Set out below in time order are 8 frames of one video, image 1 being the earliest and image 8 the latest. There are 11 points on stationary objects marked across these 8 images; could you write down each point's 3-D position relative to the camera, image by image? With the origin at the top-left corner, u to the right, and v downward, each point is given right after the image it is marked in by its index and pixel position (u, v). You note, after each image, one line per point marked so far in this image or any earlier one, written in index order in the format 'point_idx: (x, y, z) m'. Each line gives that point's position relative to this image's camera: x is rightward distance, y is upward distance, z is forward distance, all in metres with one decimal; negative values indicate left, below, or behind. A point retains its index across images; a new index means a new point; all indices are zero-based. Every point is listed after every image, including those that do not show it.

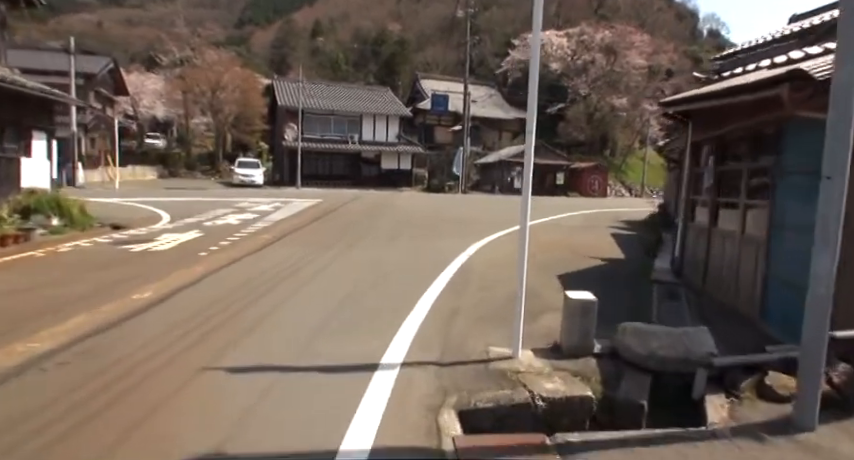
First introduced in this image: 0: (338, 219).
0: (-2.6, +0.2, +14.8) m
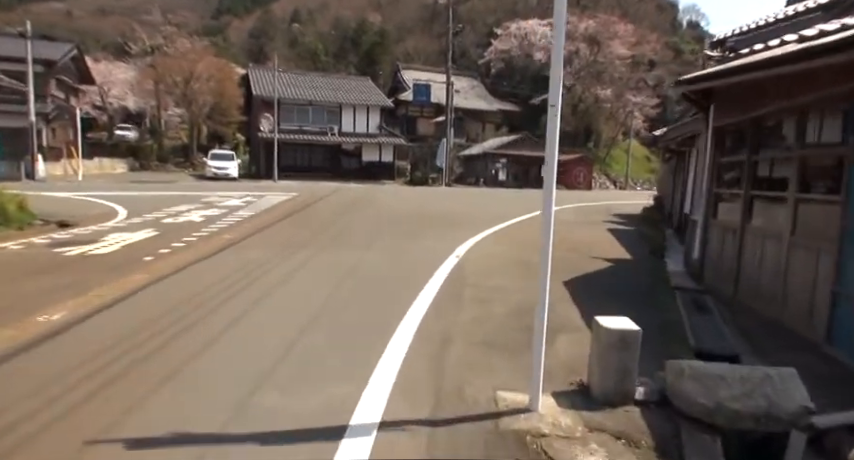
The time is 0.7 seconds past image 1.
0: (-3.1, +0.3, +13.6) m
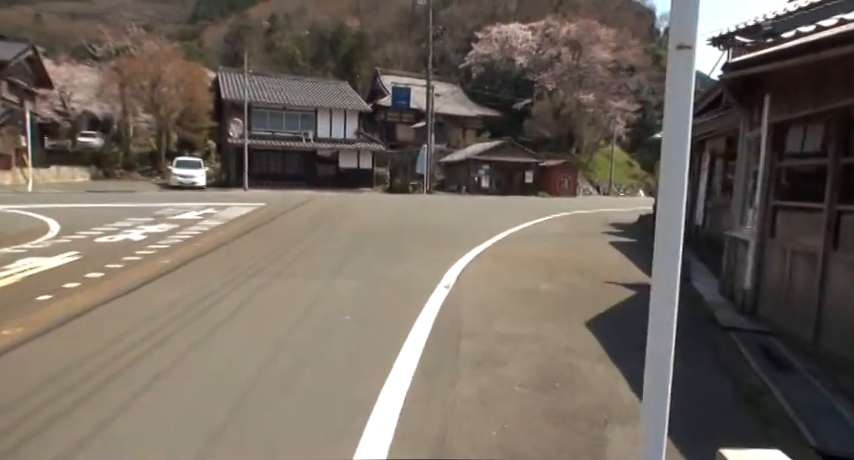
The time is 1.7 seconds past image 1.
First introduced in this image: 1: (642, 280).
0: (-3.5, 0.0, +12.0) m
1: (+2.9, -0.7, +7.0) m
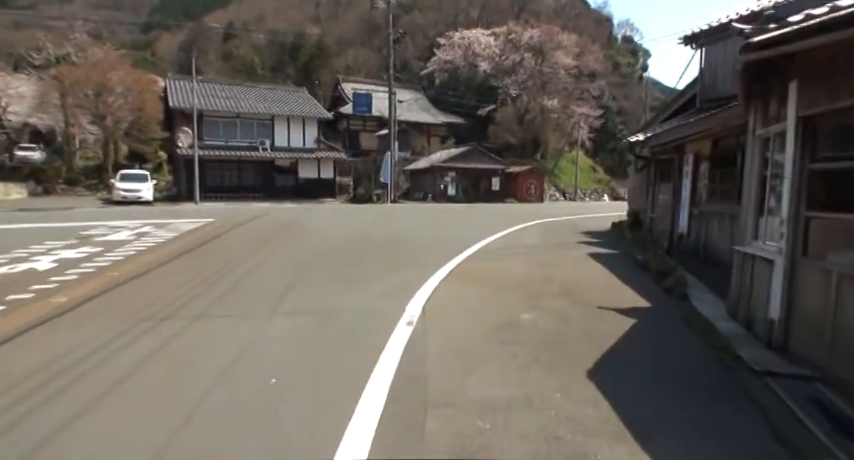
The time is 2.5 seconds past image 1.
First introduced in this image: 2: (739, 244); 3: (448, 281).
0: (-4.3, -0.5, +10.6) m
1: (+2.5, -0.9, +6.0) m
2: (+3.3, -0.2, +5.6) m
3: (+0.3, -0.7, +7.3) m
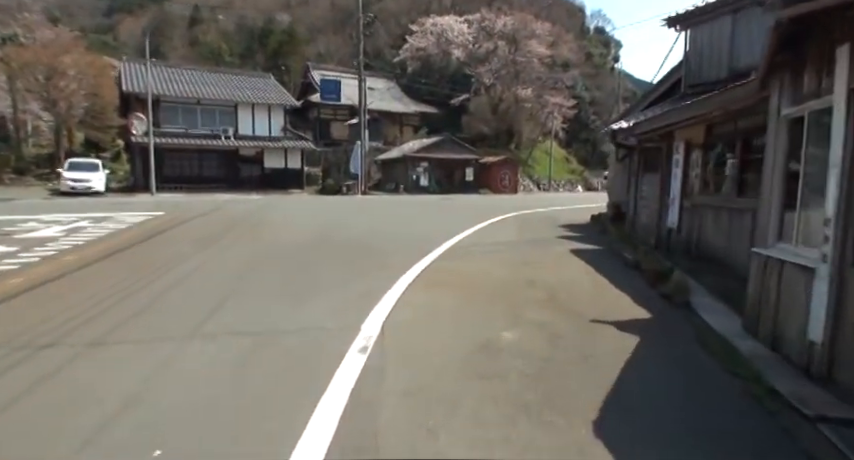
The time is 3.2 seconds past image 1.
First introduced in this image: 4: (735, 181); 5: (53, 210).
0: (-4.8, -0.4, +9.4) m
1: (+2.1, -0.9, +5.2) m
2: (+3.0, -0.1, +4.7) m
3: (-0.1, -0.7, +6.3) m
4: (+4.3, +0.7, +7.5) m
5: (-14.1, +0.8, +19.7) m
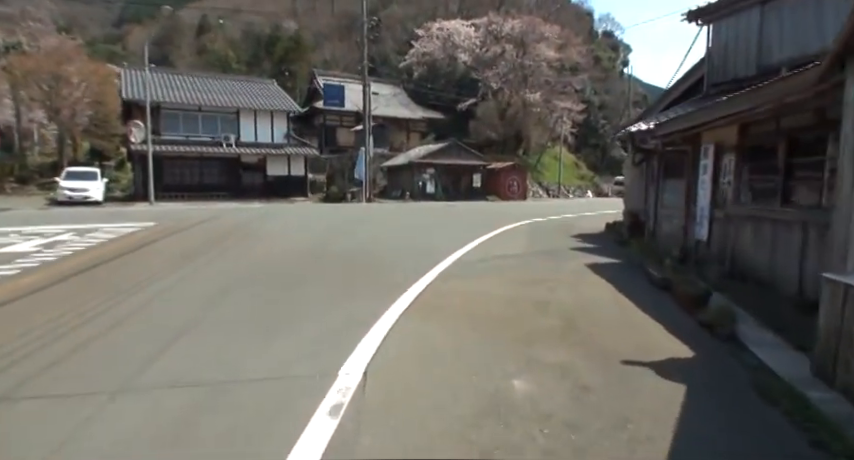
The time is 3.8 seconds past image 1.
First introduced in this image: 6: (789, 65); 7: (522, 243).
0: (-4.8, -0.6, +8.6) m
1: (+2.1, -1.0, +4.3) m
2: (+2.9, -0.3, +3.8) m
3: (-0.2, -0.9, +5.5) m
4: (+4.3, +0.5, +6.6) m
5: (-13.9, +0.4, +19.1) m
6: (+6.5, +3.0, +9.5) m
7: (+2.1, -0.3, +11.8) m
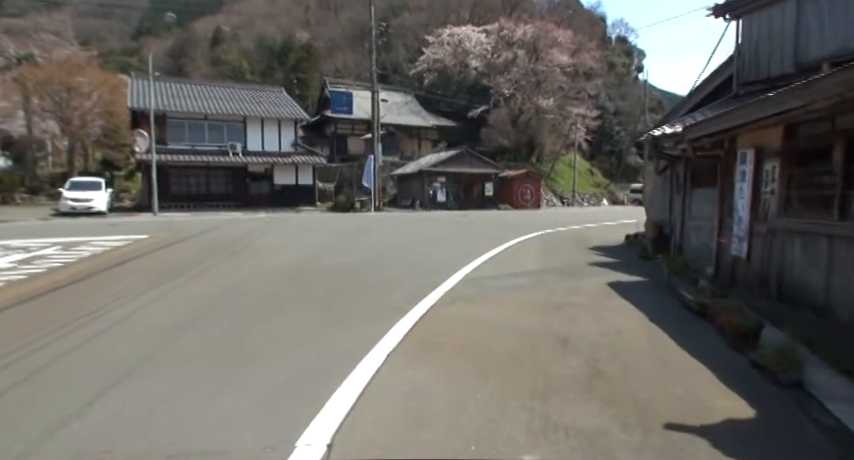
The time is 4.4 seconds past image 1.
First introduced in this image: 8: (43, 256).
0: (-4.8, -0.9, +7.9) m
1: (+2.0, -1.2, +3.4) m
2: (+2.8, -0.4, +2.9) m
3: (-0.2, -1.0, +4.6) m
4: (+4.3, +0.3, +5.6) m
5: (-13.6, -0.1, +18.6) m
6: (+6.6, +2.7, +8.5) m
7: (+2.2, -0.6, +10.9) m
8: (-7.6, -0.5, +10.9) m
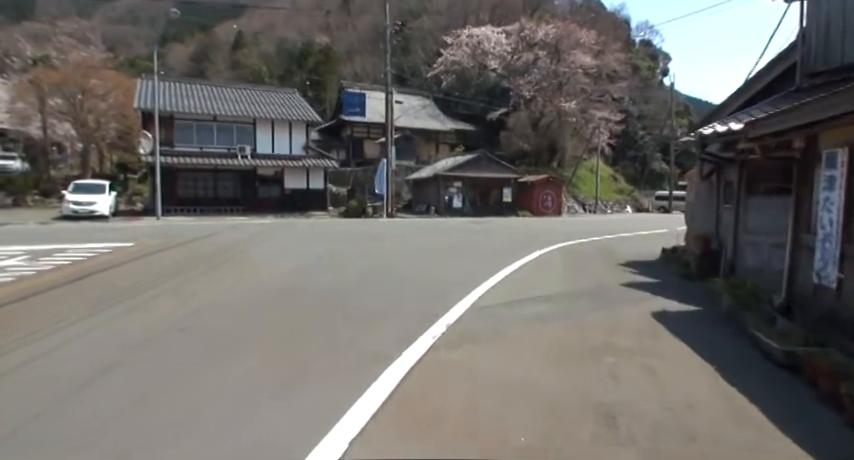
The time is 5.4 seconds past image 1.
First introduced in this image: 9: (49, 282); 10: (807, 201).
0: (-4.7, -1.0, +6.7) m
1: (+1.9, -1.3, +1.9) m
2: (+2.7, -0.6, +1.4) m
3: (-0.3, -1.2, +3.2) m
4: (+4.3, +0.1, +4.1) m
5: (-13.1, -0.2, +17.7) m
6: (+6.6, +2.5, +6.9) m
7: (+2.4, -0.8, +9.4) m
8: (-7.5, -0.6, +9.7) m
9: (-5.9, -0.7, +9.0) m
10: (+4.5, +0.4, +6.3) m
